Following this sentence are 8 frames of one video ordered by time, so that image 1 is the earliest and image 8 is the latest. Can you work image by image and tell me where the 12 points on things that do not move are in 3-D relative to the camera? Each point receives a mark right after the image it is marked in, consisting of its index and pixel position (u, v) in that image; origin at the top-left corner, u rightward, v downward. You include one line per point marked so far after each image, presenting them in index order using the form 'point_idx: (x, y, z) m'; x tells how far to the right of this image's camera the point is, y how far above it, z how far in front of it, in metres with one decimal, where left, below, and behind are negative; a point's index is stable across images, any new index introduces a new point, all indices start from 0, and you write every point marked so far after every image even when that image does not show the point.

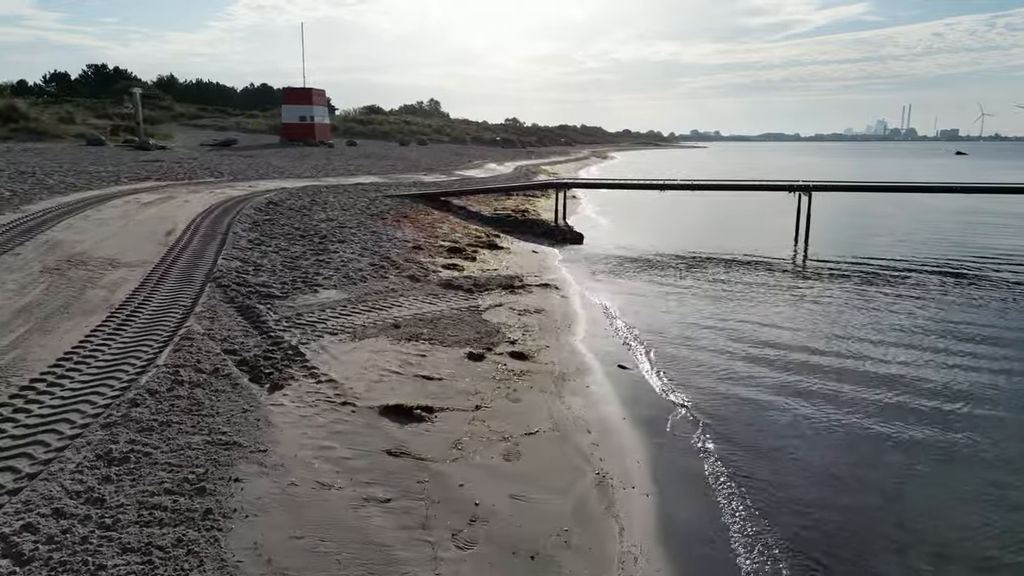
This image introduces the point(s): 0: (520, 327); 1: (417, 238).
0: (+0.1, -0.4, +9.8) m
1: (-1.7, +0.9, +15.8) m
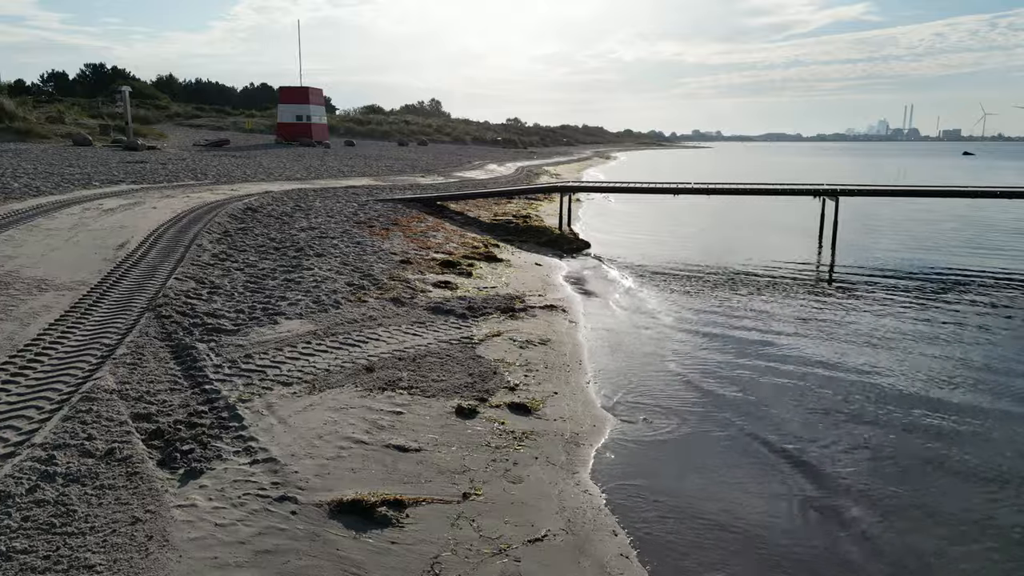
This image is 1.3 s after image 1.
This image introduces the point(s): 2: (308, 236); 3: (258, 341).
0: (+0.1, -0.7, +8.1) m
1: (-1.7, +0.6, +14.1) m
2: (-3.5, +0.9, +14.5) m
3: (-2.2, -0.5, +7.5) m
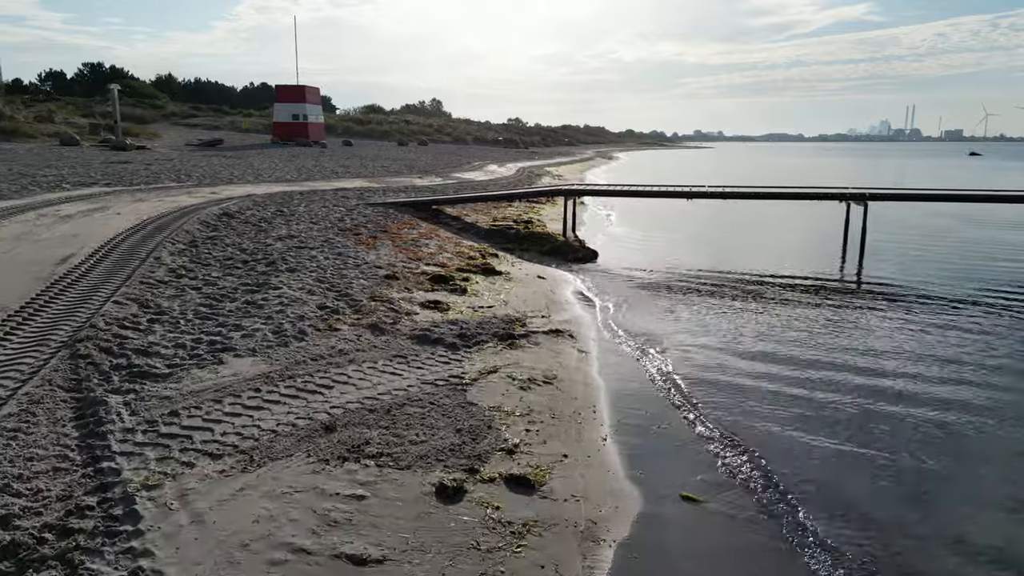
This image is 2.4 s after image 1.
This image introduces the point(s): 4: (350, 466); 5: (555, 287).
0: (+0.1, -1.0, +6.6) m
1: (-1.7, +0.4, +12.6) m
2: (-3.5, +0.6, +13.0) m
3: (-2.2, -0.7, +6.0) m
4: (-1.0, -1.1, +5.2) m
5: (+0.7, 0.0, +13.1) m
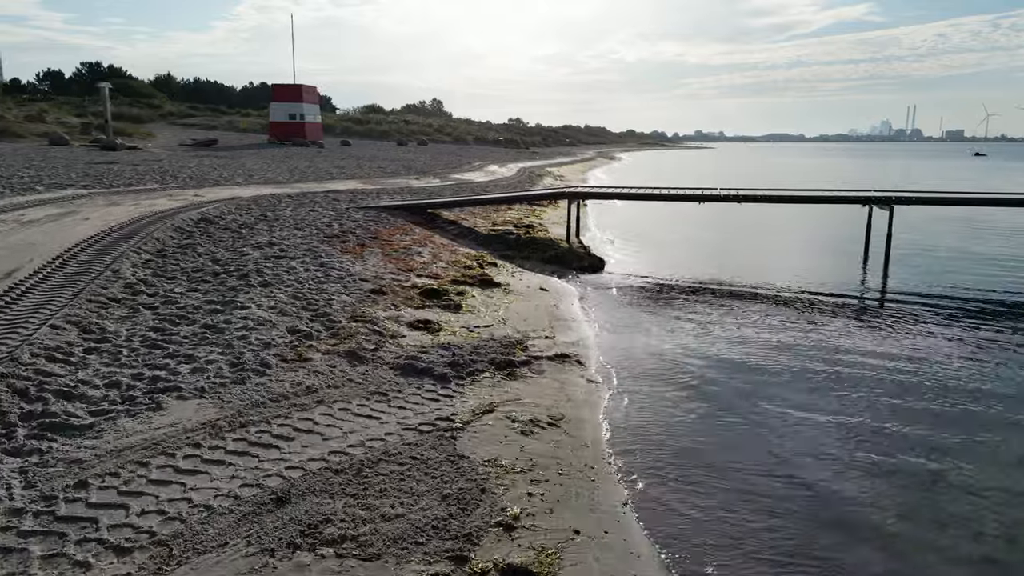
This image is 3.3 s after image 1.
0: (+0.1, -1.2, +5.5) m
1: (-1.7, +0.2, +11.4) m
2: (-3.5, +0.4, +11.9) m
3: (-2.3, -0.9, +4.9) m
4: (-1.0, -1.3, +4.0) m
5: (+0.7, -0.2, +11.9) m
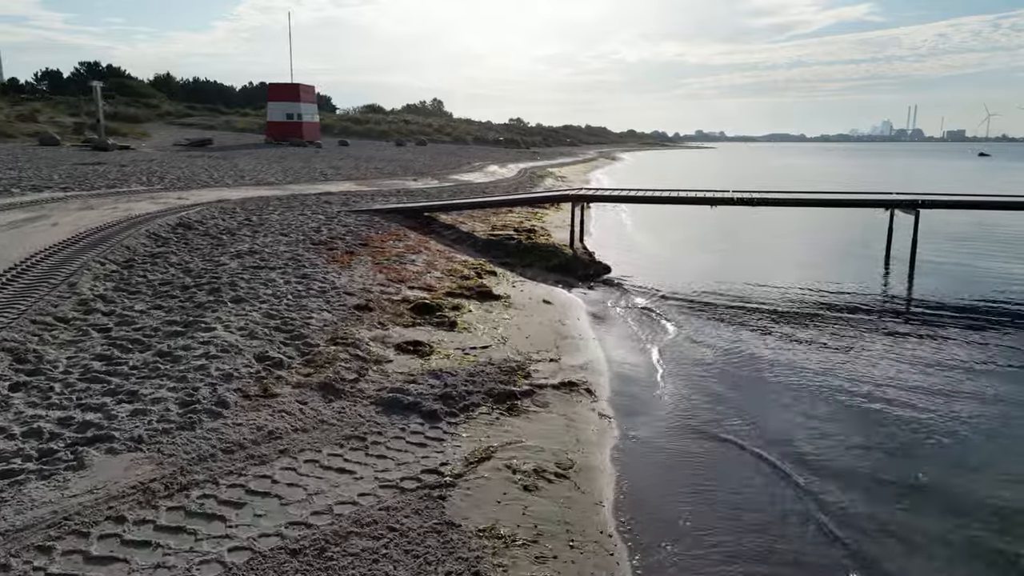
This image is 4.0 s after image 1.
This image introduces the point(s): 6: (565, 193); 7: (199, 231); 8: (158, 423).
0: (+0.1, -1.3, +4.5) m
1: (-1.7, 0.0, +10.4) m
2: (-3.5, +0.3, +10.9) m
3: (-2.2, -1.1, +3.9) m
4: (-1.0, -1.4, +3.0) m
5: (+0.7, -0.3, +10.9) m
6: (+1.2, +2.2, +19.7) m
7: (-5.1, +0.9, +13.9) m
8: (-2.2, -0.8, +5.2) m
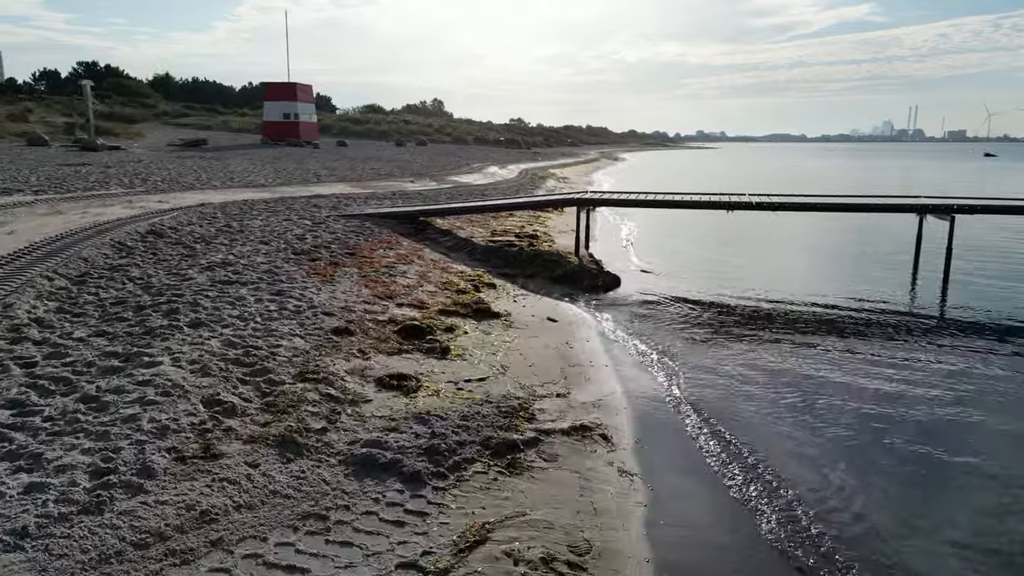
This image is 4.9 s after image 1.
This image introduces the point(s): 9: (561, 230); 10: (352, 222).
0: (+0.1, -1.5, +3.3) m
1: (-1.7, -0.2, +9.3) m
2: (-3.5, +0.1, +9.7) m
3: (-2.2, -1.3, +2.7) m
4: (-1.0, -1.6, +1.8) m
5: (+0.7, -0.5, +9.8) m
6: (+1.2, +2.0, +18.5) m
7: (-5.1, +0.7, +12.7) m
8: (-2.1, -1.0, +4.0) m
9: (+1.1, +1.3, +19.7) m
10: (-3.0, +1.2, +16.1) m
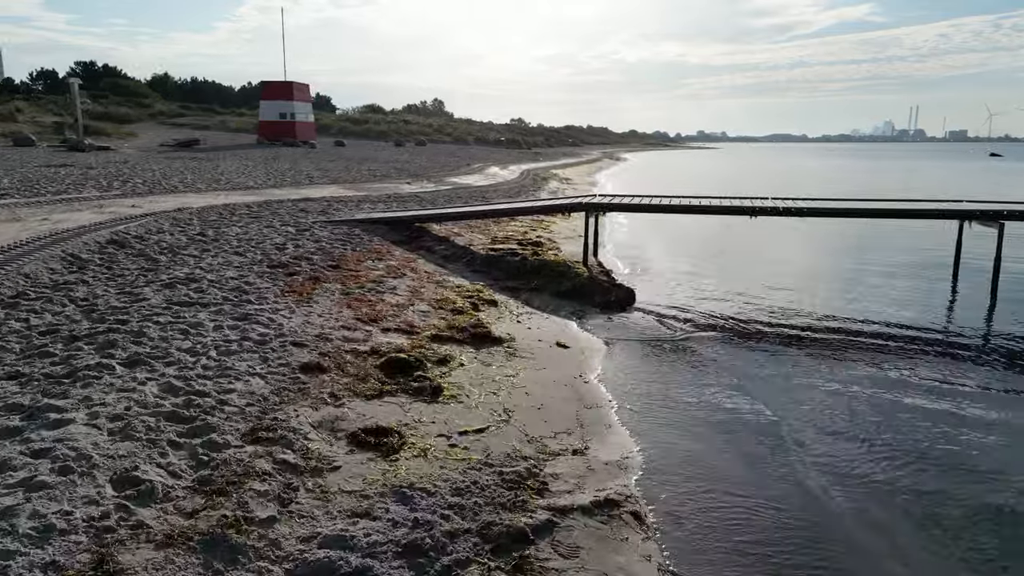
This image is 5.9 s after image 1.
0: (+0.1, -1.8, +1.9) m
1: (-1.7, -0.4, +7.9) m
2: (-3.4, -0.2, +8.3) m
3: (-2.2, -1.5, +1.3) m
4: (-0.9, -1.8, +0.5) m
5: (+0.7, -0.7, +8.4) m
6: (+1.3, +1.8, +17.2) m
7: (-5.0, +0.5, +11.4) m
8: (-2.1, -1.2, +2.7) m
9: (+1.2, +1.1, +18.4) m
10: (-3.0, +1.0, +14.8) m
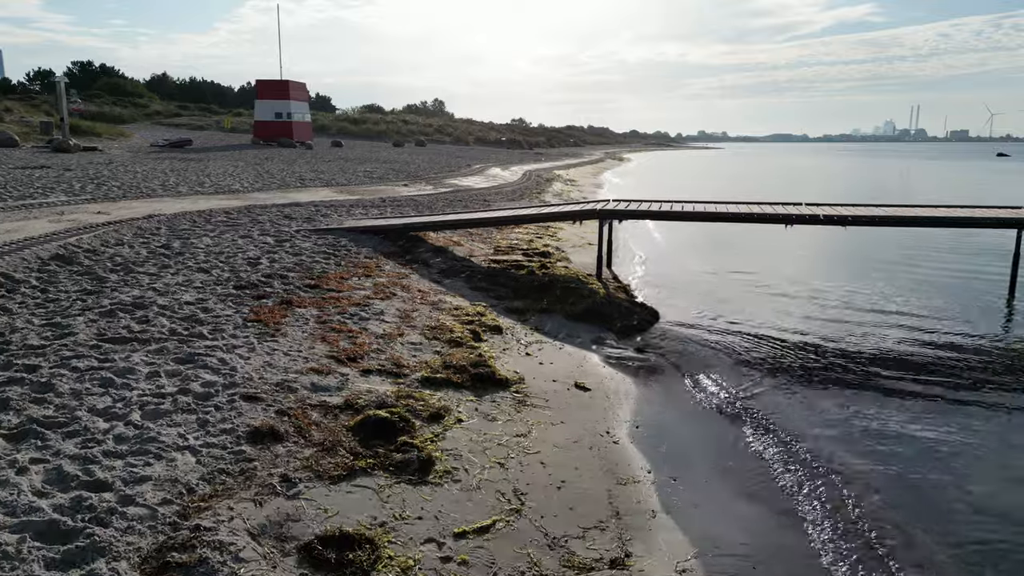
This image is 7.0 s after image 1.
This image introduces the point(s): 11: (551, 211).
0: (+0.2, -2.0, +0.4) m
1: (-1.6, -0.7, +6.4) m
2: (-3.3, -0.4, +6.8) m
3: (-2.1, -1.7, -0.2) m
4: (-0.9, -2.1, -1.1) m
5: (+0.8, -1.0, +6.9) m
6: (+1.4, +1.5, +15.6) m
7: (-4.9, +0.2, +9.8) m
8: (-2.0, -1.5, +1.1) m
9: (+1.2, +0.9, +16.8) m
10: (-2.9, +0.8, +13.2) m
11: (+0.7, +1.3, +15.0) m
